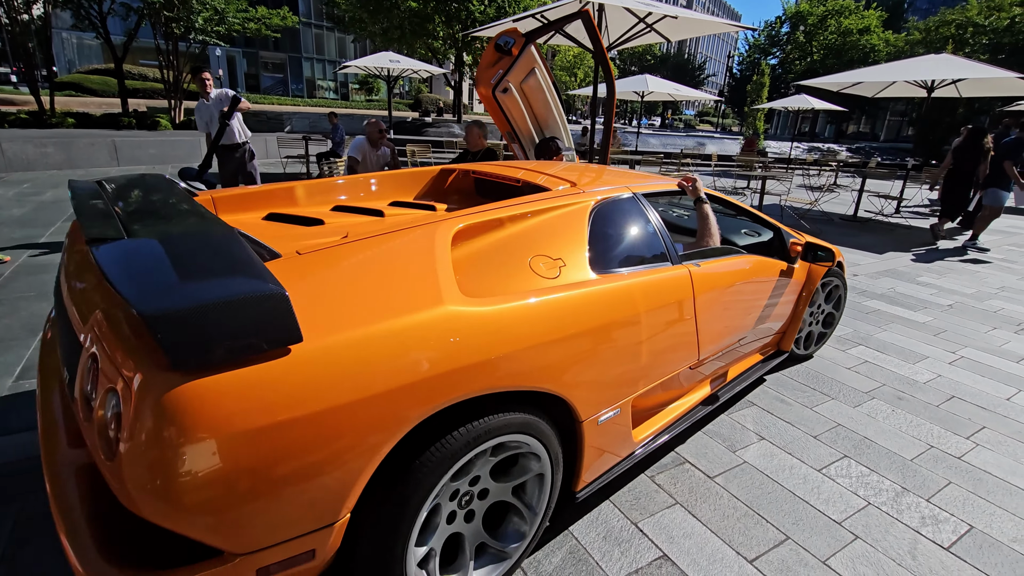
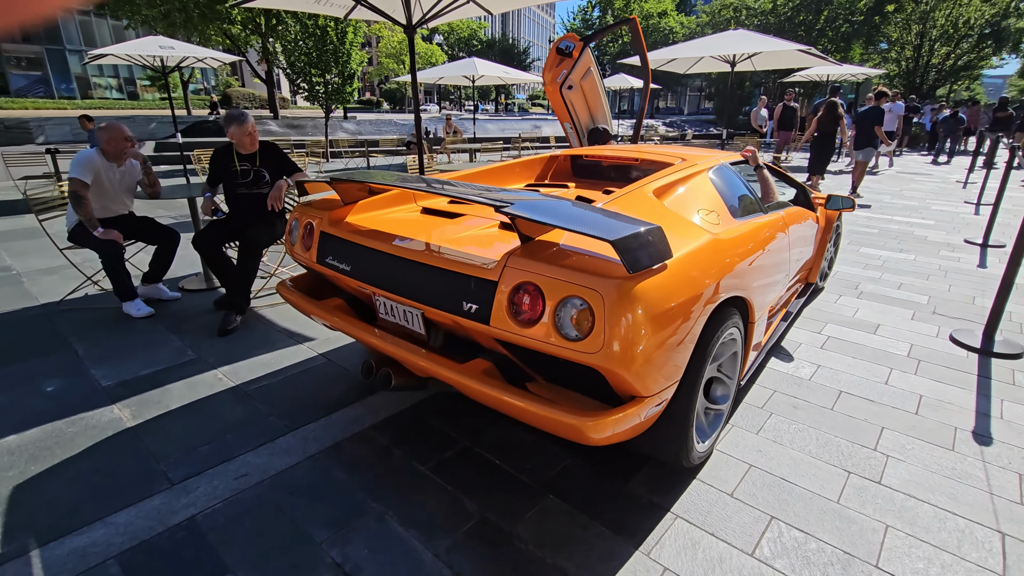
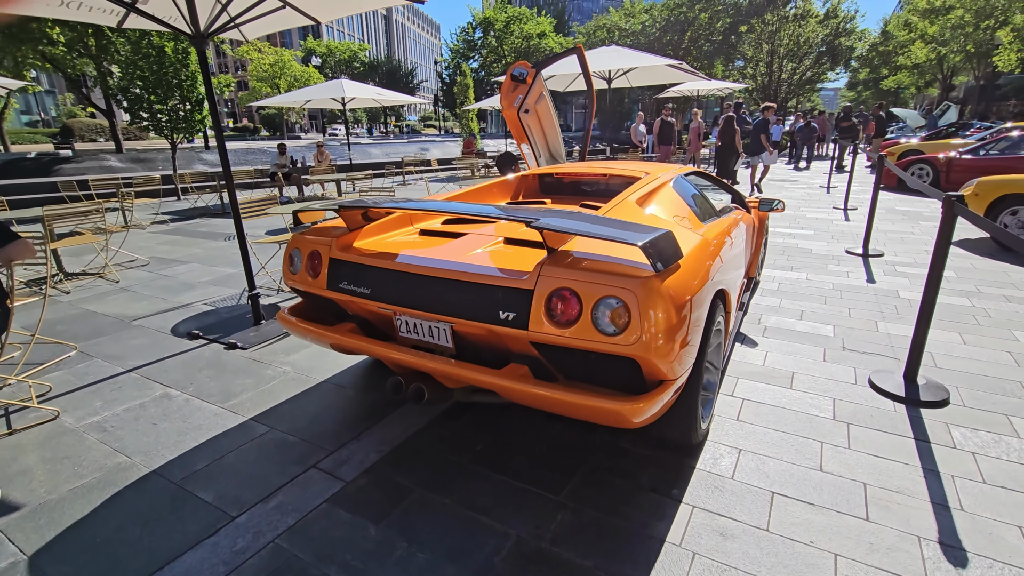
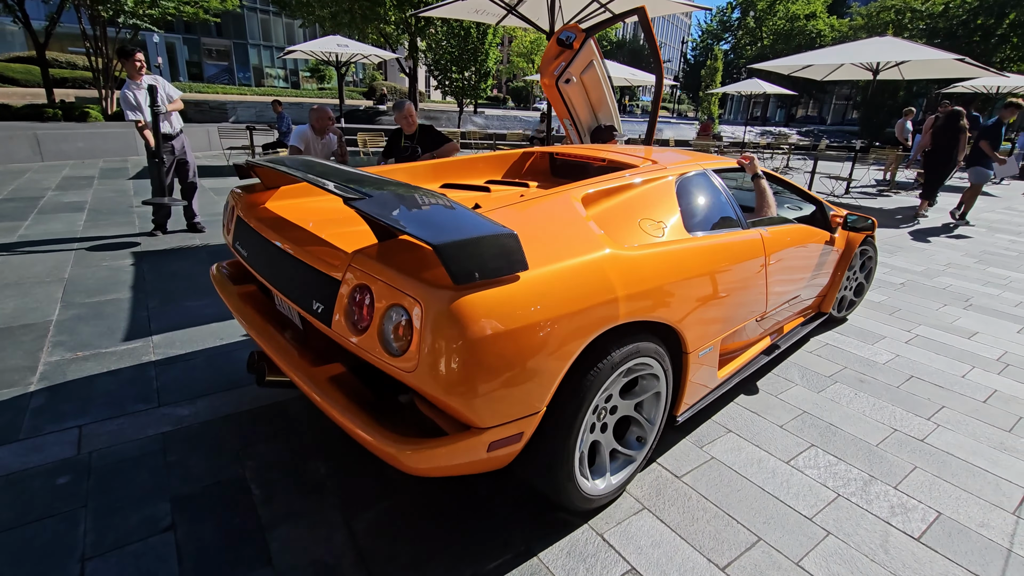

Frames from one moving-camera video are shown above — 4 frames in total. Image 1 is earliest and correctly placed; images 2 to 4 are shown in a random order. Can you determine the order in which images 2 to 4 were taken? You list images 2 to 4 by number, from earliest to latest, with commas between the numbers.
4, 2, 3
